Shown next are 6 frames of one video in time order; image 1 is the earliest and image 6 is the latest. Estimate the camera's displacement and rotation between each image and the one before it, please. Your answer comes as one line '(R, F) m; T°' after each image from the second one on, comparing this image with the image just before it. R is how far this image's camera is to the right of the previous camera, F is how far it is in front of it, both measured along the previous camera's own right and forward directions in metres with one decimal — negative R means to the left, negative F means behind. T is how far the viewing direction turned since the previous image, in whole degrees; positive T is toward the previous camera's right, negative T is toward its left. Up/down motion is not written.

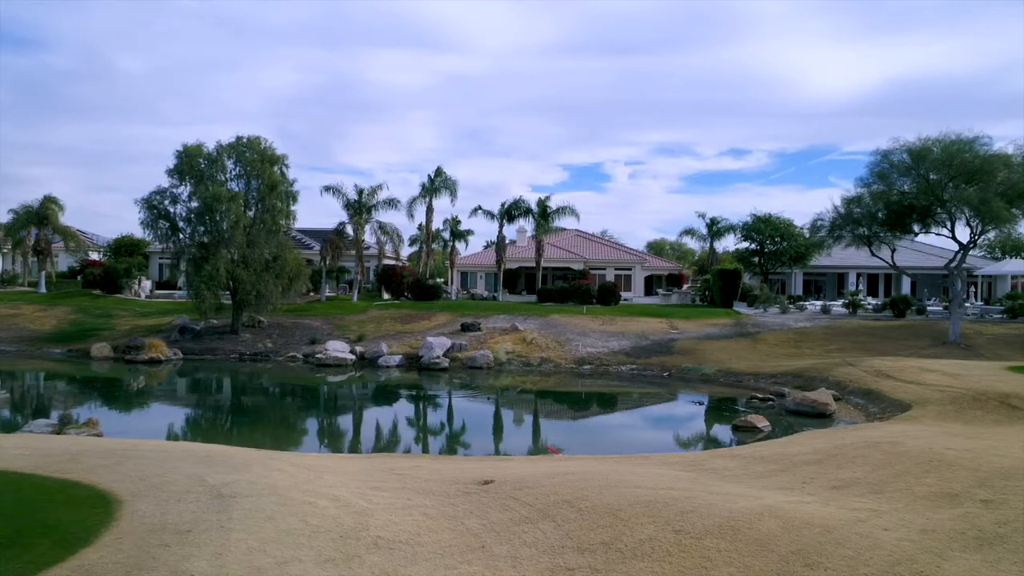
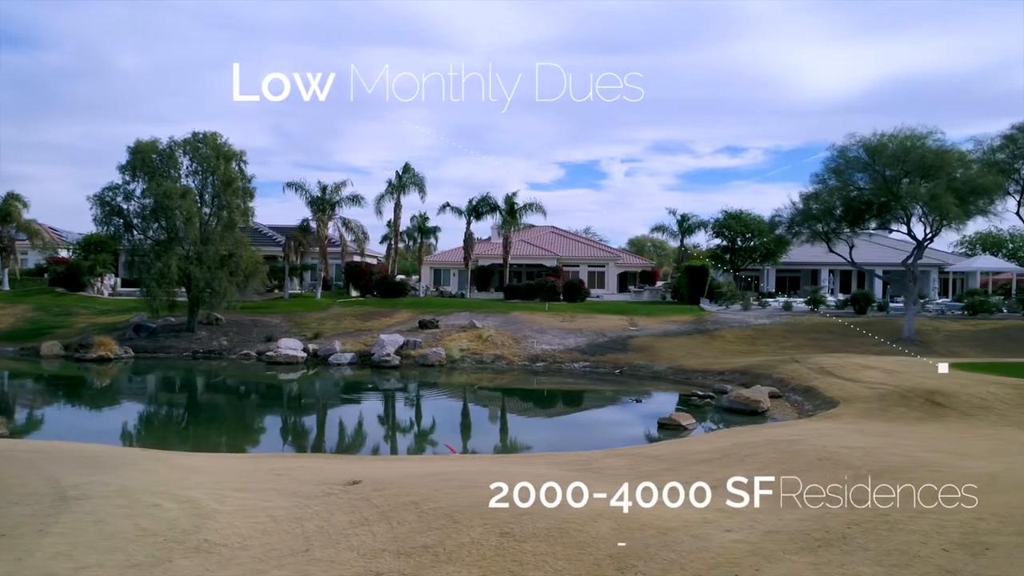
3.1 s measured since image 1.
(+1.4, +0.2) m; 0°
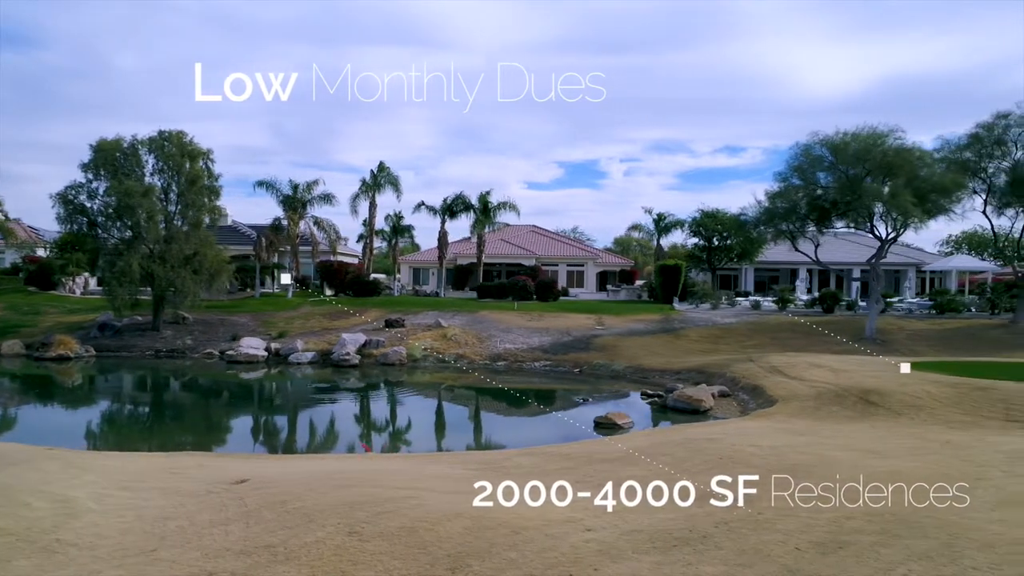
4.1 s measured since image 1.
(+1.1, +0.1) m; 0°
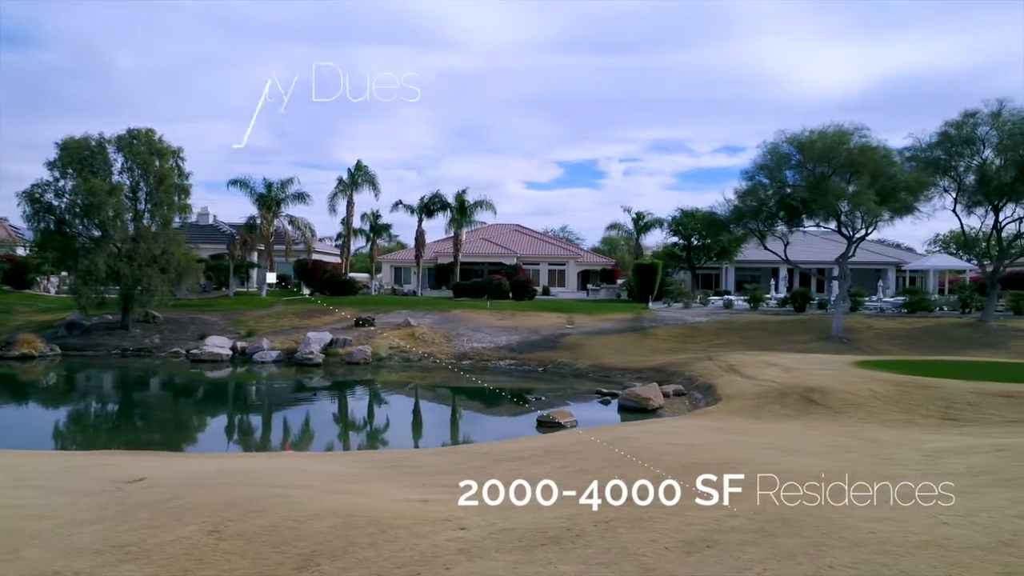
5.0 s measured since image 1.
(+1.0, +0.1) m; 0°
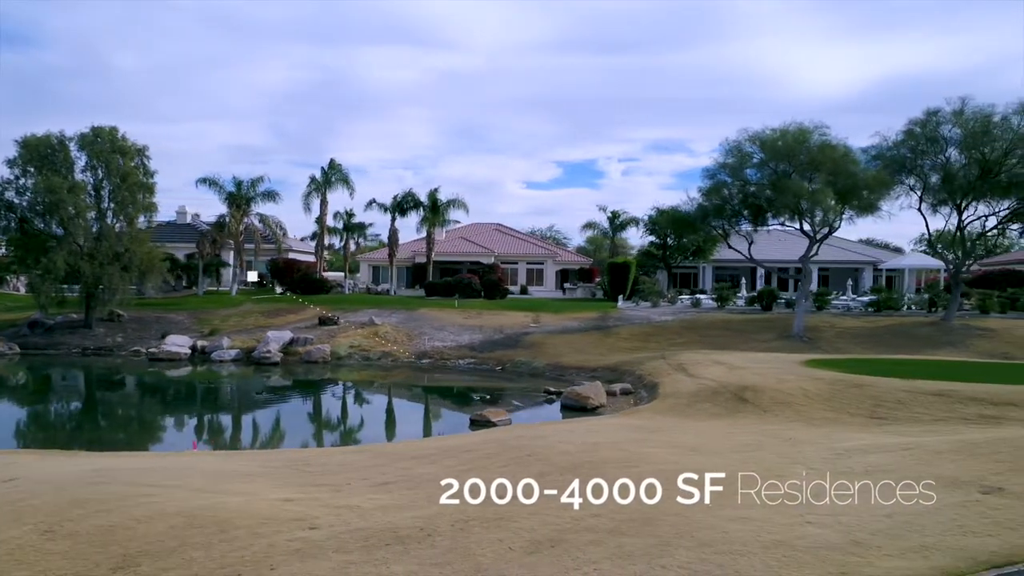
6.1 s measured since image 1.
(+1.2, +0.1) m; 0°
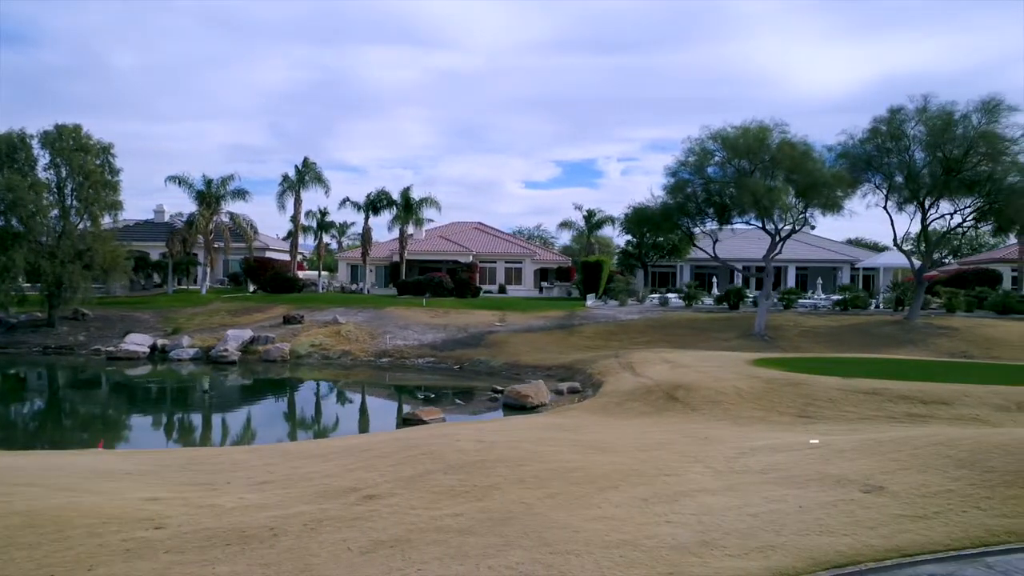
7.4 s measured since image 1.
(+1.2, +0.1) m; 0°
